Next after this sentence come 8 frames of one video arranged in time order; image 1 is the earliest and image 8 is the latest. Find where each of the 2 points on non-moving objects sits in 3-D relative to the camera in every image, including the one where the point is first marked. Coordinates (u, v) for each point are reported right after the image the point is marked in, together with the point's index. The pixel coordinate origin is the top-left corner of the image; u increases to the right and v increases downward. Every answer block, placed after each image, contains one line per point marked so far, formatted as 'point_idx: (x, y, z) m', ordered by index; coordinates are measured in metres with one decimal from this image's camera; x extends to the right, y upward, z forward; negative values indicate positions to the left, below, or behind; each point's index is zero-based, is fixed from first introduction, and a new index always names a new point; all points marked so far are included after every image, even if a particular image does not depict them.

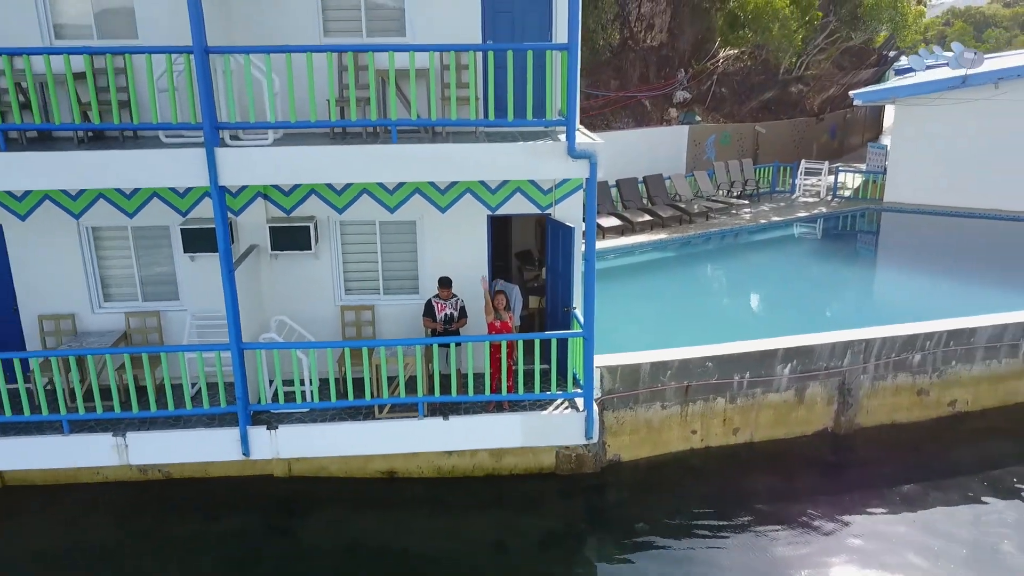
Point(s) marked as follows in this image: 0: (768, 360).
0: (+2.0, -0.6, +6.8) m
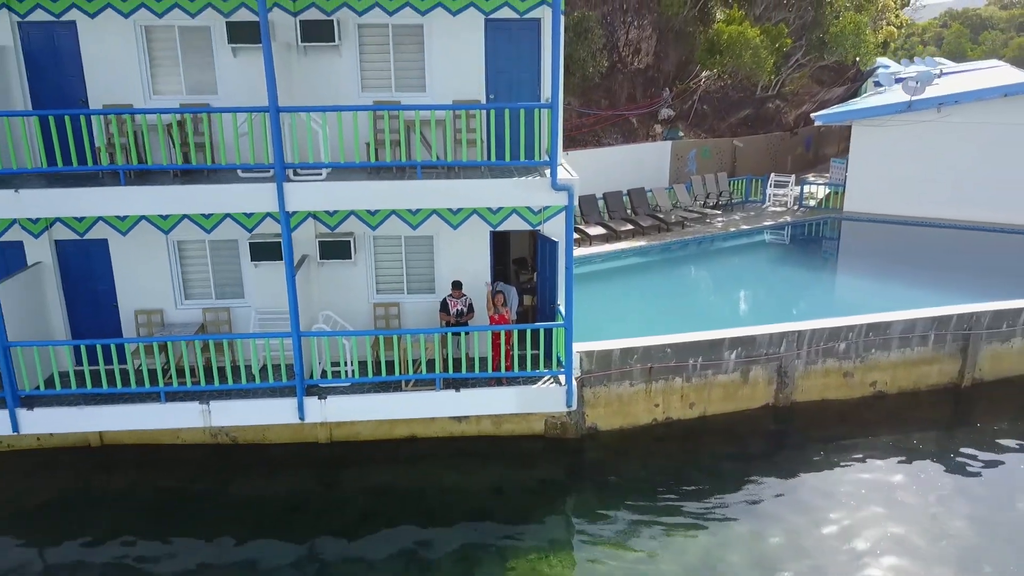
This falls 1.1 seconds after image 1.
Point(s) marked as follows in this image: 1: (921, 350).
0: (+1.9, -0.6, +8.3) m
1: (+4.2, -0.7, +8.8) m
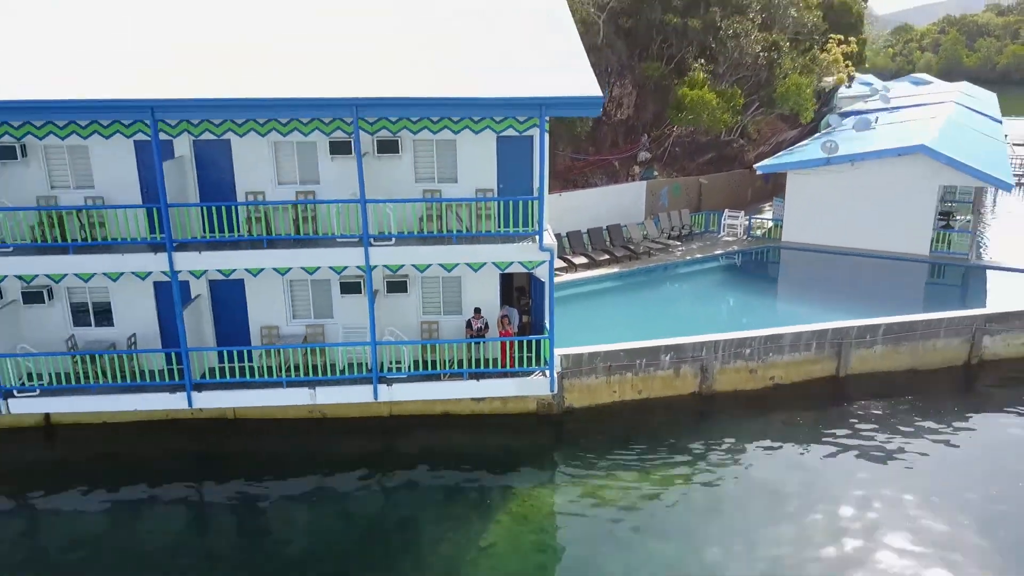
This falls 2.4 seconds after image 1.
0: (+2.0, -0.9, +11.8) m
1: (+4.3, -1.0, +12.3) m
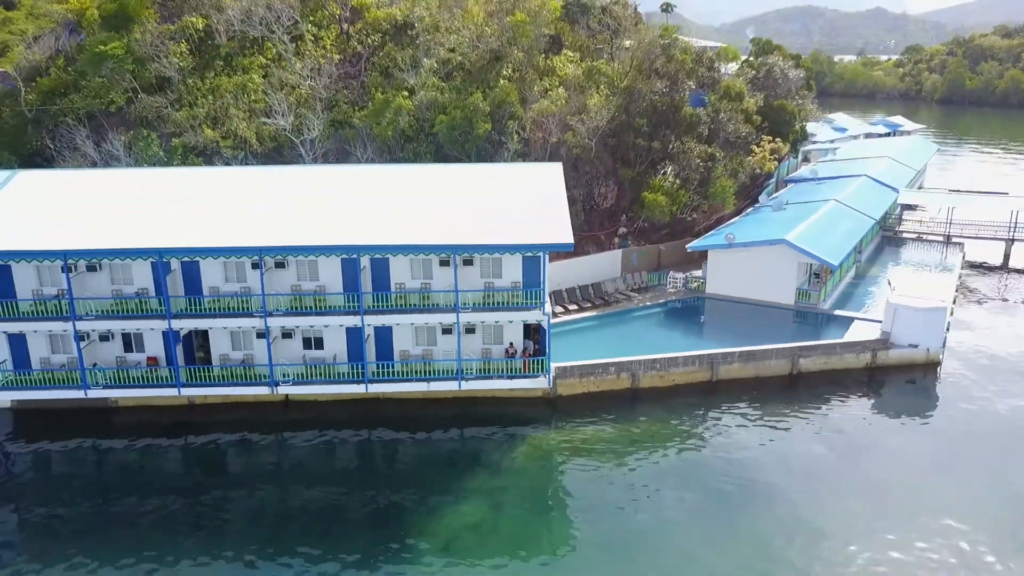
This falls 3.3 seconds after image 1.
0: (+2.4, -2.1, +21.7) m
1: (+4.8, -2.1, +22.1) m
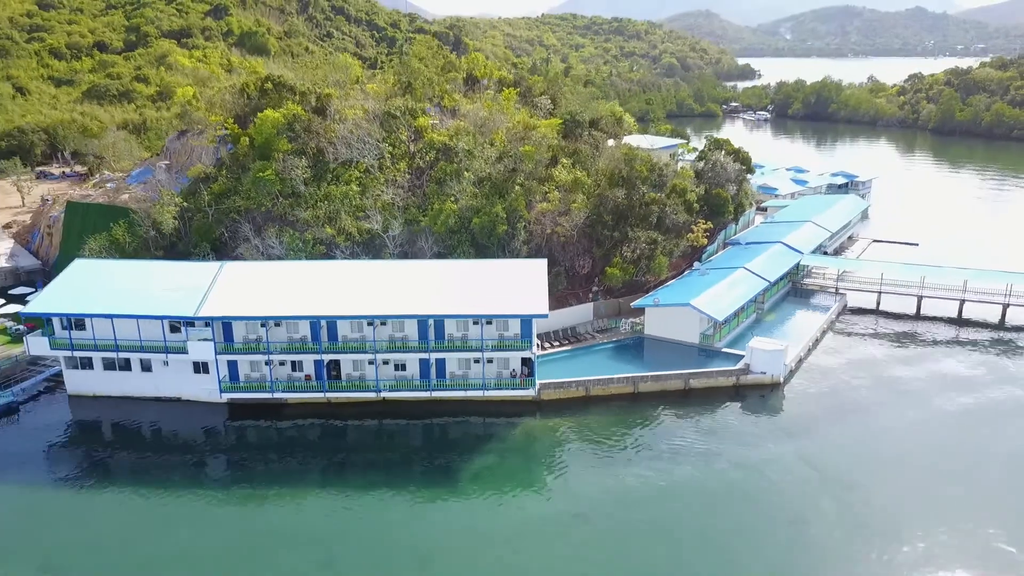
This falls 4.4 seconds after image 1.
0: (+2.6, -4.2, +36.6) m
1: (+4.9, -4.3, +37.0) m
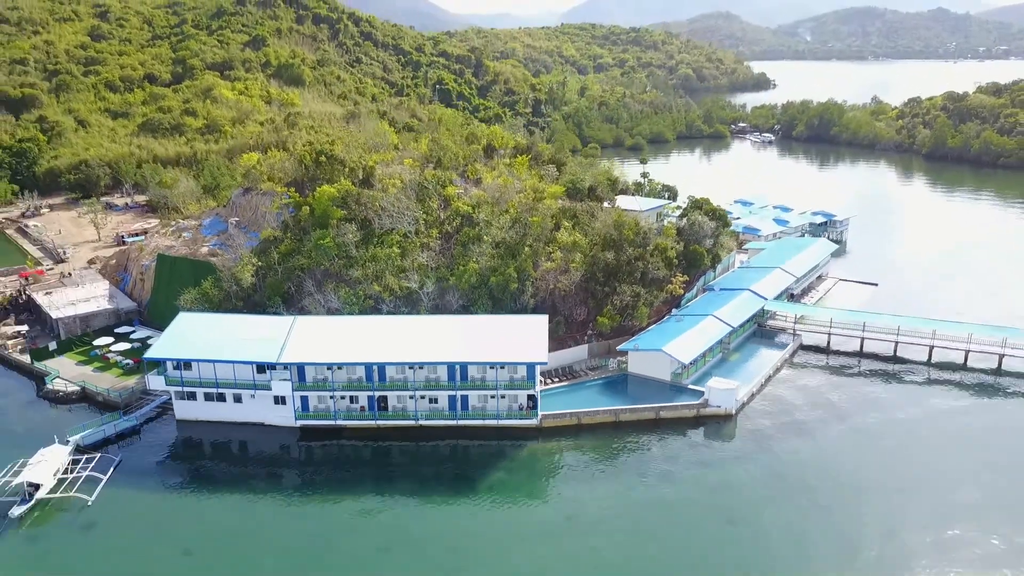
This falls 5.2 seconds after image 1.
0: (+3.0, -7.2, +47.0) m
1: (+5.4, -7.2, +47.3) m
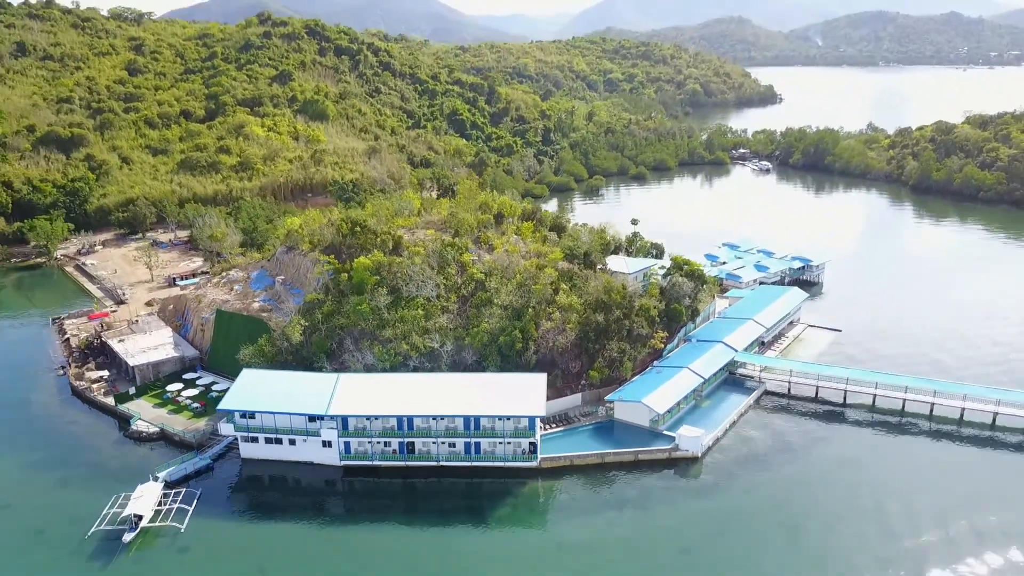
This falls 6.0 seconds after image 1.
0: (+3.3, -11.7, +57.3) m
1: (+5.7, -11.8, +57.6) m
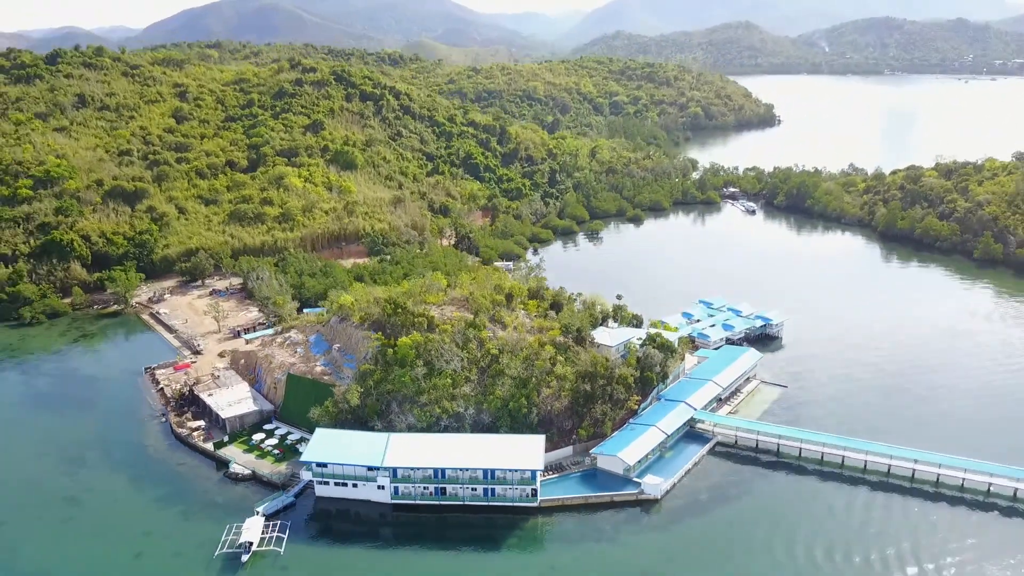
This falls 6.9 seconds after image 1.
0: (+3.9, -19.5, +76.9) m
1: (+6.3, -19.6, +77.2) m
